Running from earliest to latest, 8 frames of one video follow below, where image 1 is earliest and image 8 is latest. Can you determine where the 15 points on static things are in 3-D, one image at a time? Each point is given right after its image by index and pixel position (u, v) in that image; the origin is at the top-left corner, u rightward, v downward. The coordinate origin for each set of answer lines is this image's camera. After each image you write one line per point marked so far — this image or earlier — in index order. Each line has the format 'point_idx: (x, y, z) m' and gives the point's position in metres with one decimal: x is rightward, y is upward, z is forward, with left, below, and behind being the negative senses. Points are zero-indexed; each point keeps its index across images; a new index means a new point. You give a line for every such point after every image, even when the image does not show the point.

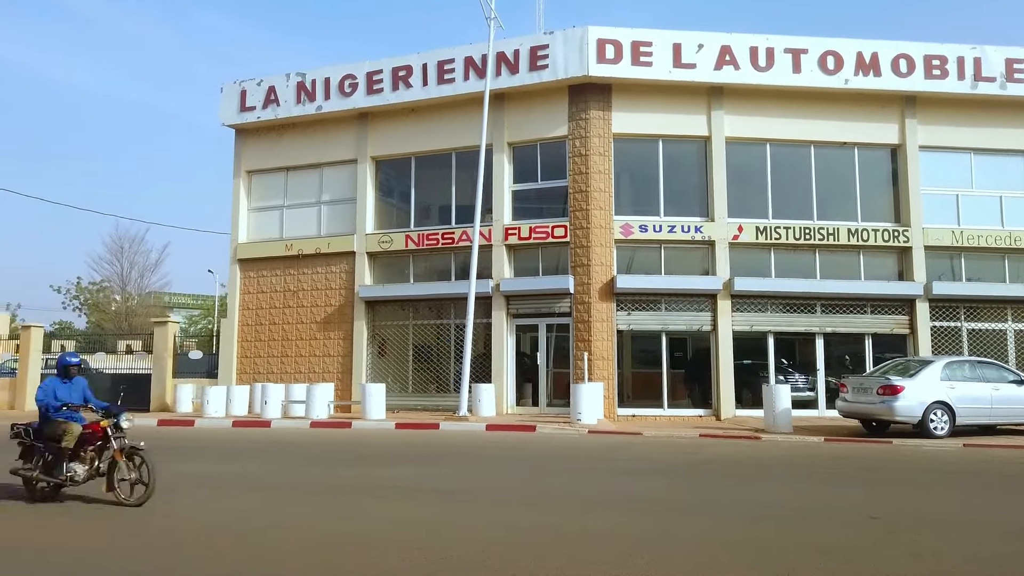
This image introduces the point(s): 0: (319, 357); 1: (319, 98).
0: (-5.0, -1.8, +19.8) m
1: (-5.0, +5.0, +19.9) m
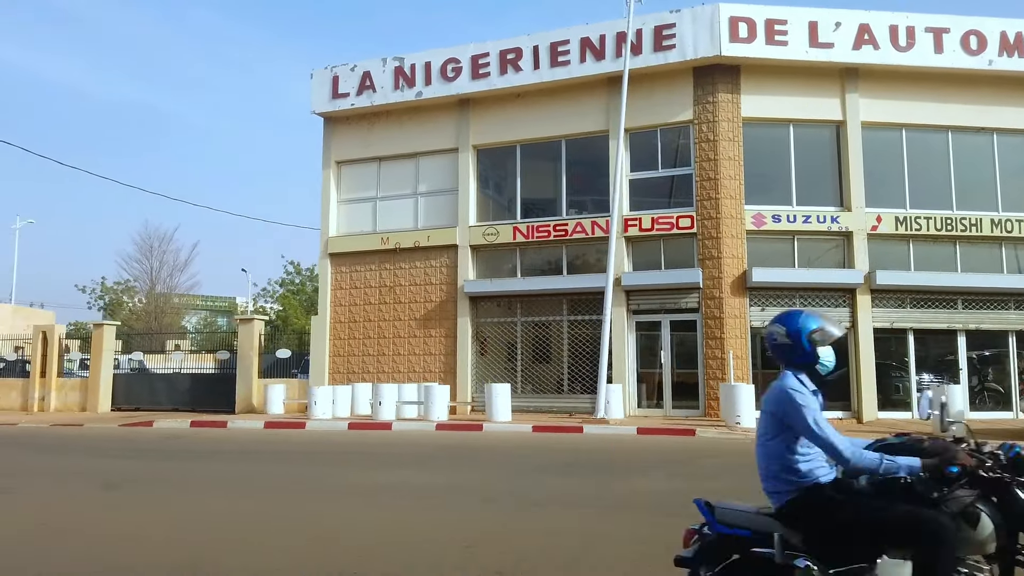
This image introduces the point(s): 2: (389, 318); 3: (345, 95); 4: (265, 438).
0: (-2.3, -1.7, +18.8) m
1: (-2.3, +5.1, +18.9) m
2: (-3.1, -0.8, +19.2) m
3: (-4.3, +5.0, +19.6) m
4: (-4.9, -3.0, +15.4) m
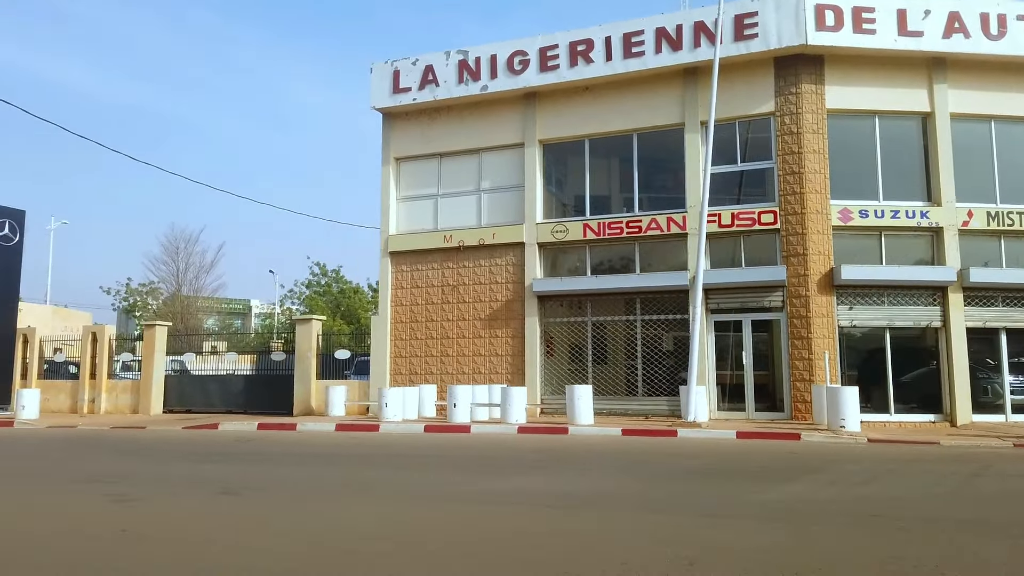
0: (-0.6, -1.7, +18.3) m
1: (-0.7, +5.1, +18.4) m
2: (-1.5, -0.7, +18.7) m
3: (-2.7, +5.0, +19.1) m
4: (-3.3, -3.0, +14.9) m
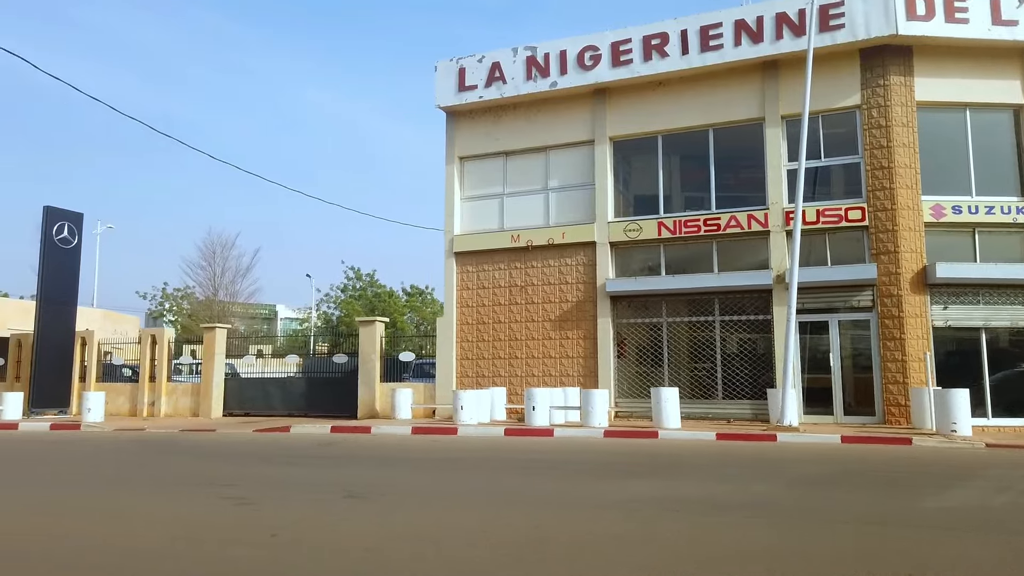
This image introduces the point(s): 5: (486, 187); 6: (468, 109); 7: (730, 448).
0: (+1.0, -1.7, +17.9) m
1: (+1.0, +5.1, +18.0) m
2: (+0.2, -0.8, +18.3) m
3: (-1.0, +5.0, +18.8) m
4: (-1.8, -3.0, +14.5) m
5: (-0.7, +2.6, +19.3) m
6: (-1.1, +4.6, +19.3) m
7: (+3.6, -2.7, +12.6) m
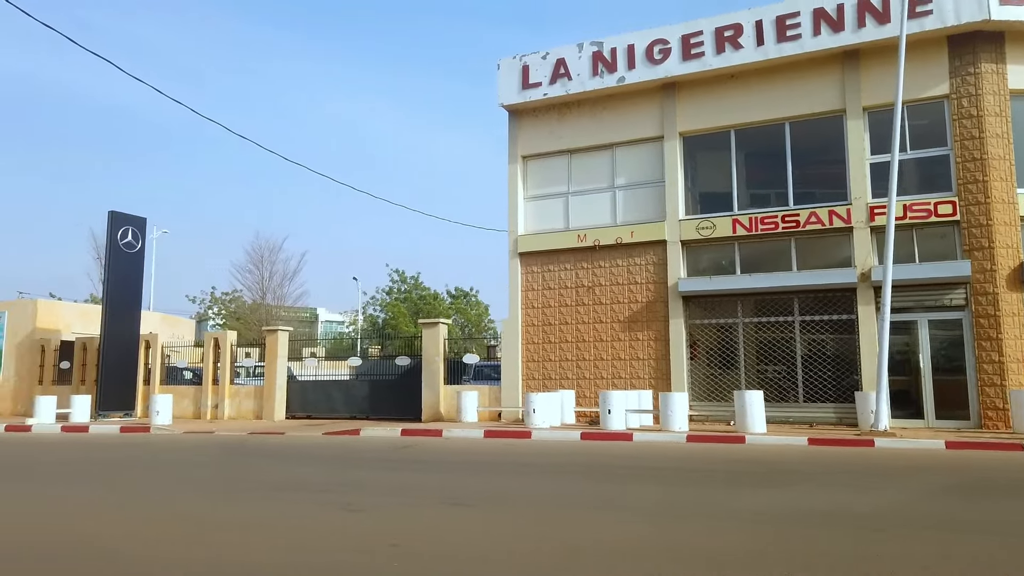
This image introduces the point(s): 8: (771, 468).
0: (+2.6, -1.7, +17.4) m
1: (+2.5, +5.1, +17.6) m
2: (+1.8, -0.8, +17.9) m
3: (+0.6, +5.0, +18.5) m
4: (-0.3, -3.0, +14.2) m
5: (+1.0, +2.5, +18.9) m
6: (+0.5, +4.6, +19.0) m
7: (+4.9, -2.6, +12.0) m
8: (+4.0, -2.8, +11.7) m
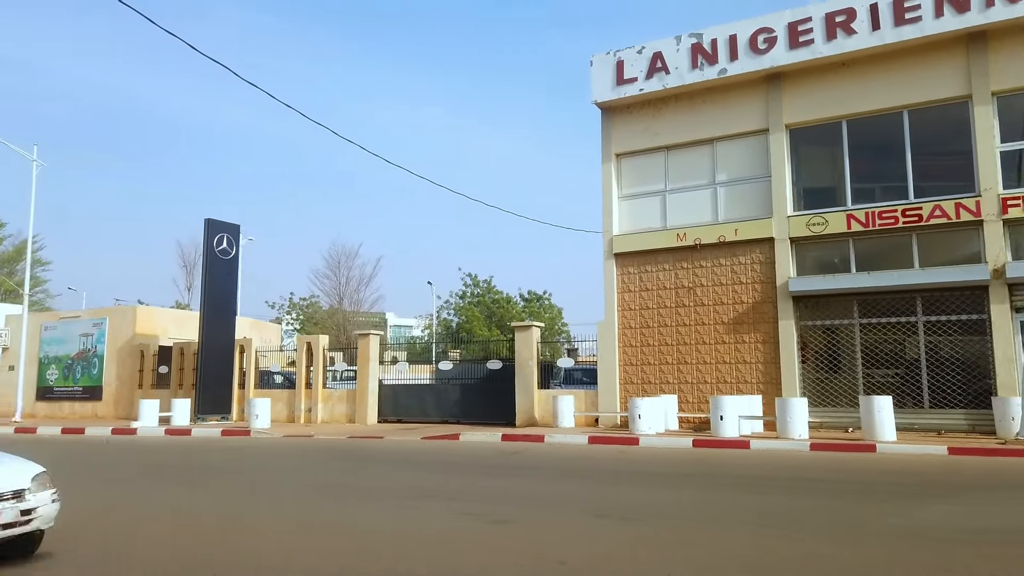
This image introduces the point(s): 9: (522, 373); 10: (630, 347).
0: (+4.8, -1.7, +16.7) m
1: (+4.7, +5.1, +16.9) m
2: (+4.0, -0.8, +17.2) m
3: (+2.9, +4.9, +17.9) m
4: (+1.7, -3.0, +13.8) m
5: (+3.3, +2.5, +18.4) m
6: (+2.8, +4.5, +18.5) m
7: (+6.7, -2.6, +11.1) m
8: (+5.7, -2.7, +10.9) m
9: (+0.3, -2.1, +19.0) m
10: (+2.8, -1.4, +17.9) m
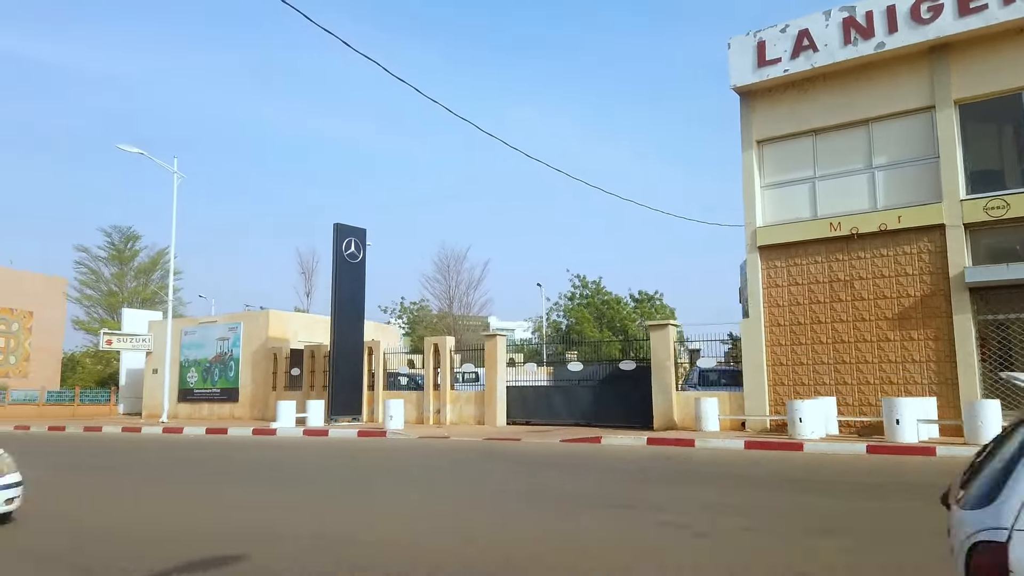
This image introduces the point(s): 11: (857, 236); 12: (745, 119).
0: (+7.8, -1.5, +15.3) m
1: (+7.6, +5.2, +15.6) m
2: (+7.1, -0.6, +16.0) m
3: (+5.9, +5.1, +16.8) m
4: (+4.3, -2.9, +12.8) m
5: (+6.4, +2.6, +17.2) m
6: (+5.9, +4.6, +17.4) m
7: (+8.9, -2.4, +9.5) m
8: (+7.9, -2.5, +9.4) m
9: (+3.5, -2.0, +18.2) m
10: (+5.9, -1.3, +16.8) m
11: (+7.3, +1.1, +15.9) m
12: (+5.5, +4.0, +17.7) m
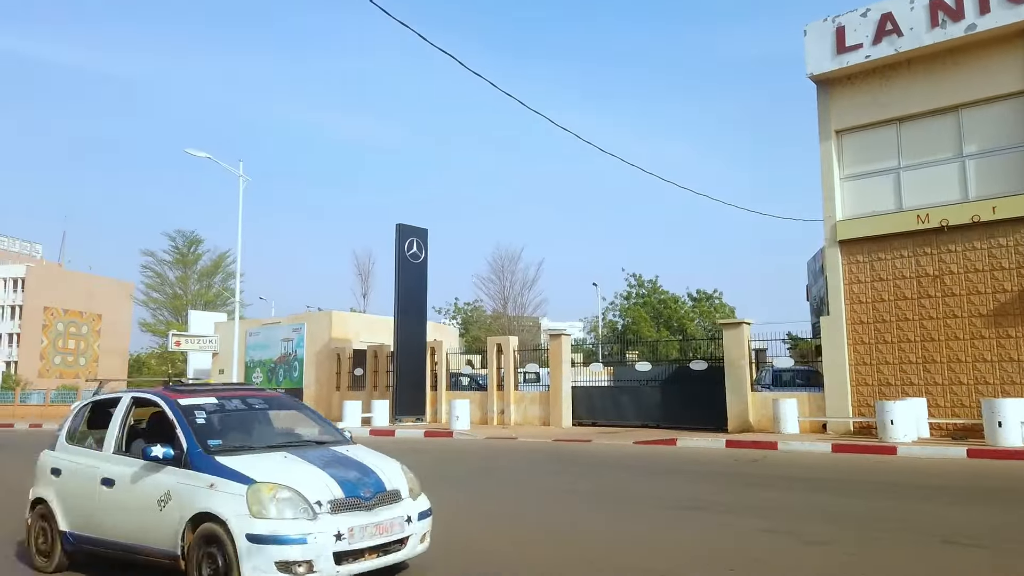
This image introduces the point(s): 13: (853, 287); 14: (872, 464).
0: (+9.2, -1.4, +14.5) m
1: (+8.9, +5.3, +14.8) m
2: (+8.5, -0.6, +15.2) m
3: (+7.3, +5.1, +16.1) m
4: (+5.5, -2.8, +12.2) m
5: (+7.9, +2.7, +16.5) m
6: (+7.4, +4.7, +16.7) m
7: (+10.0, -2.3, +8.6) m
8: (+8.9, -2.4, +8.6) m
9: (+5.2, -2.0, +17.6) m
10: (+7.4, -1.2, +16.1) m
11: (+8.7, +1.2, +15.1) m
12: (+7.0, +4.0, +17.0) m
13: (+7.4, 0.0, +16.3) m
14: (+5.8, -2.8, +12.2) m
